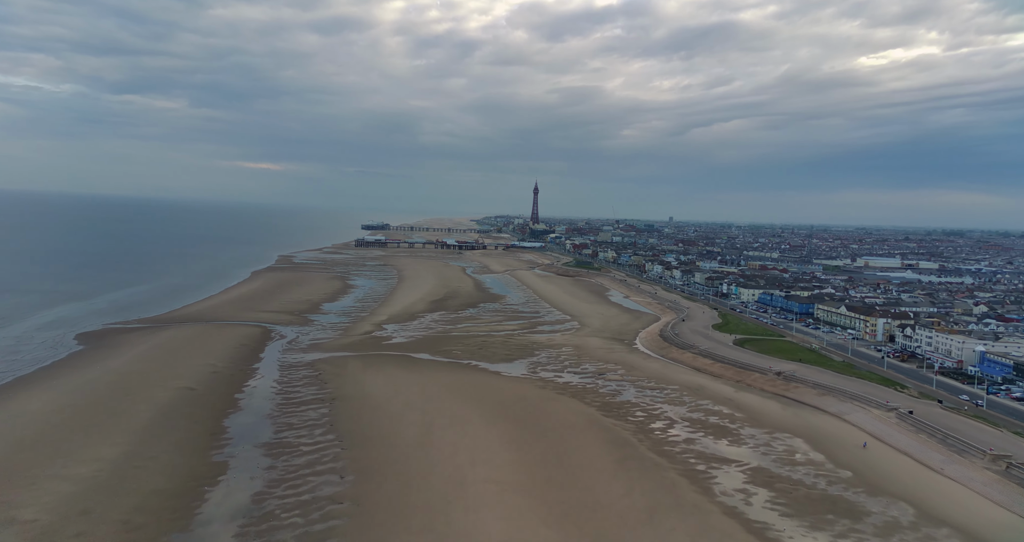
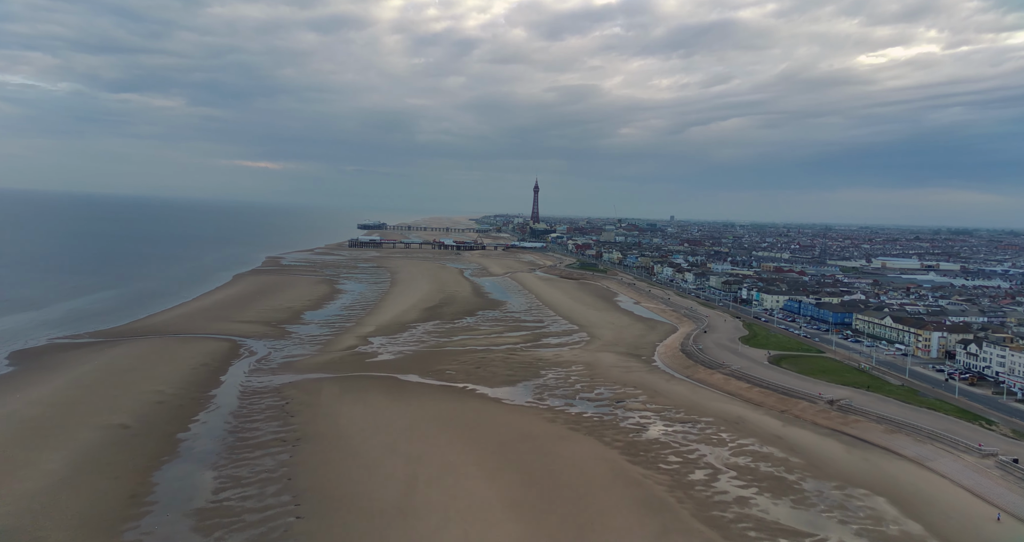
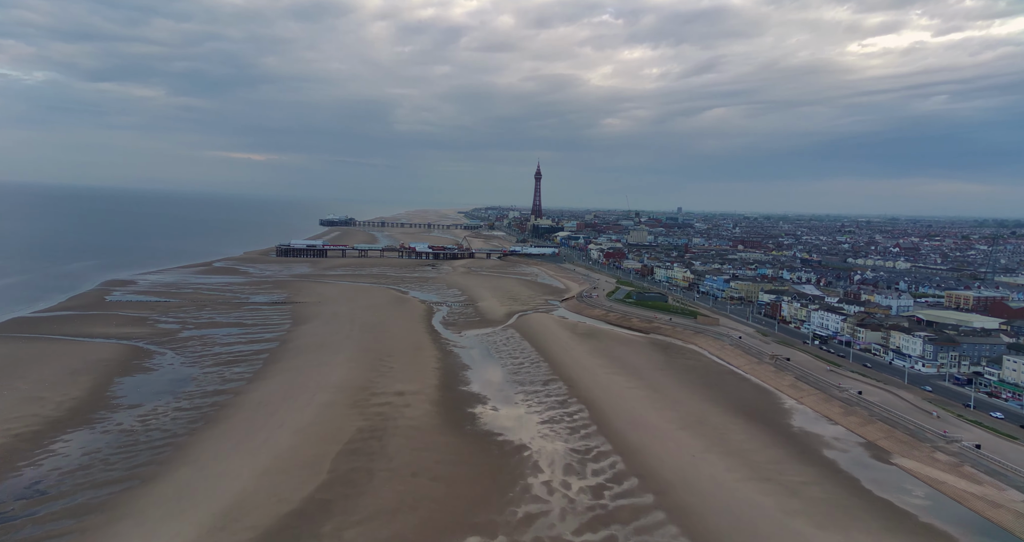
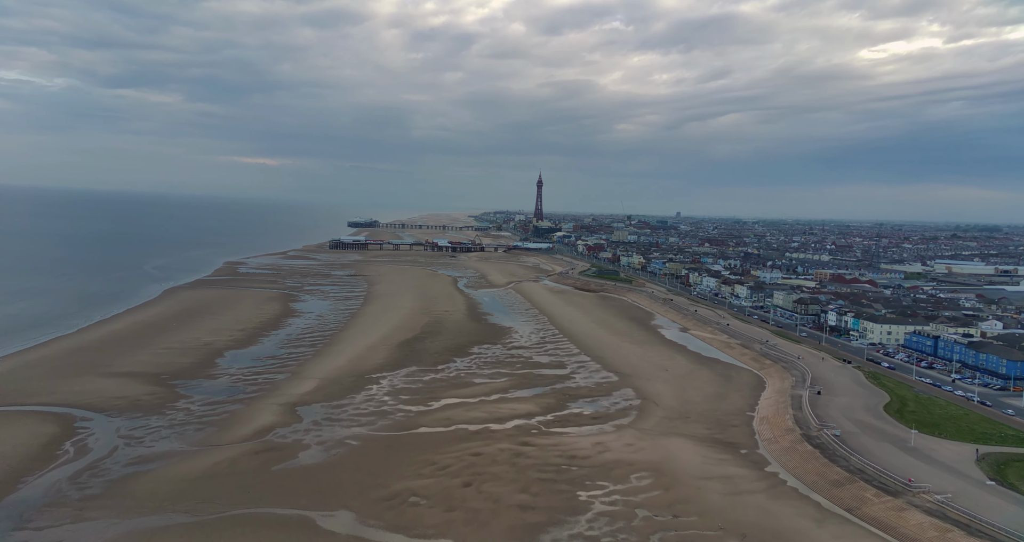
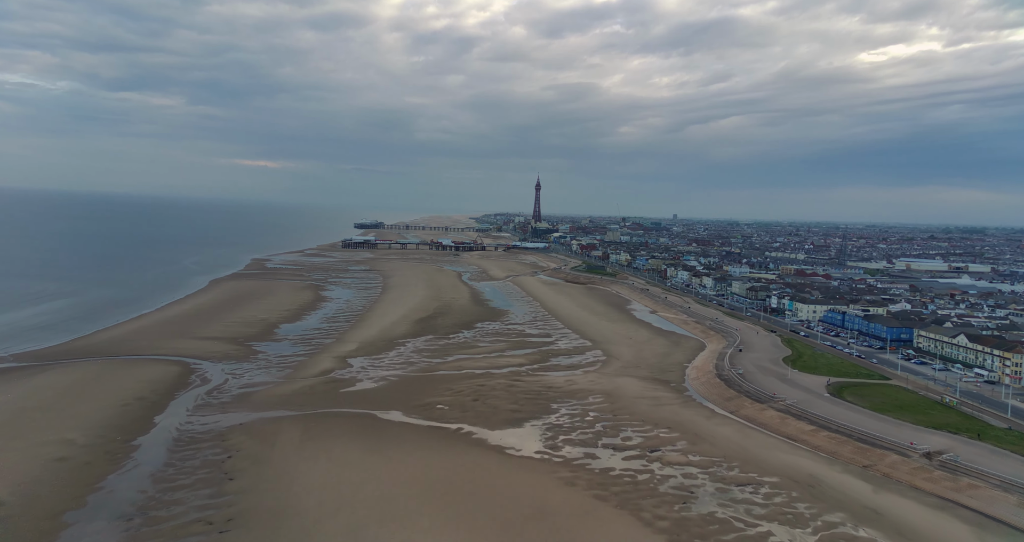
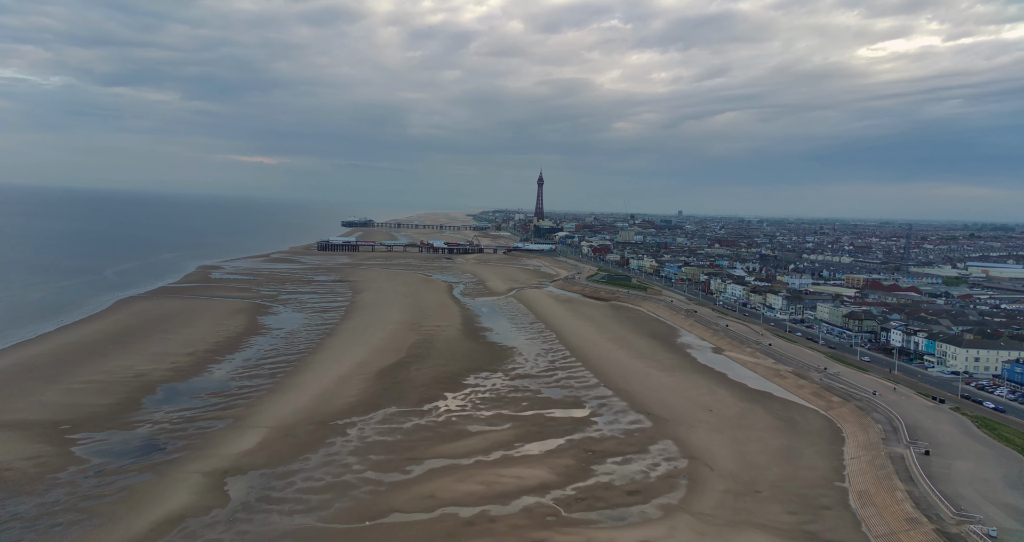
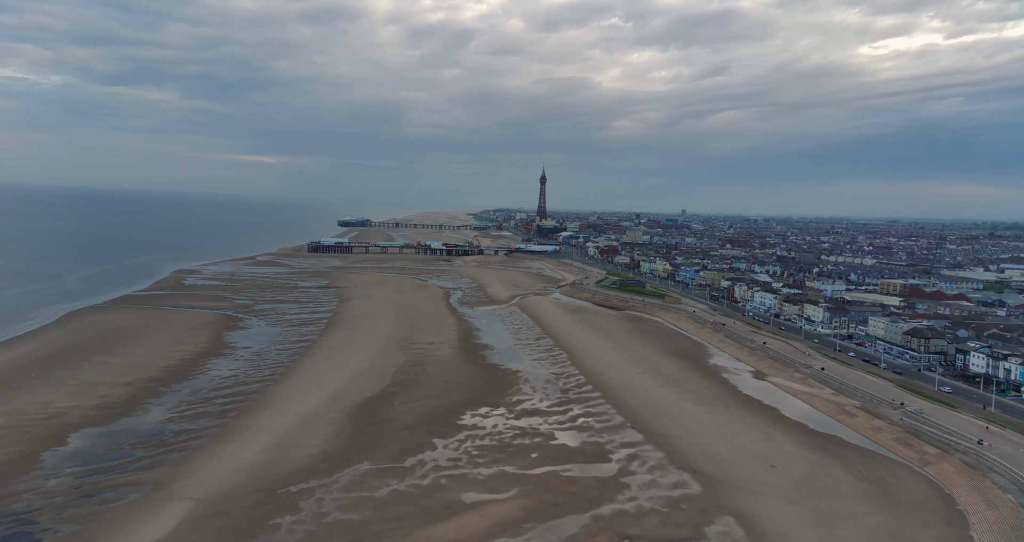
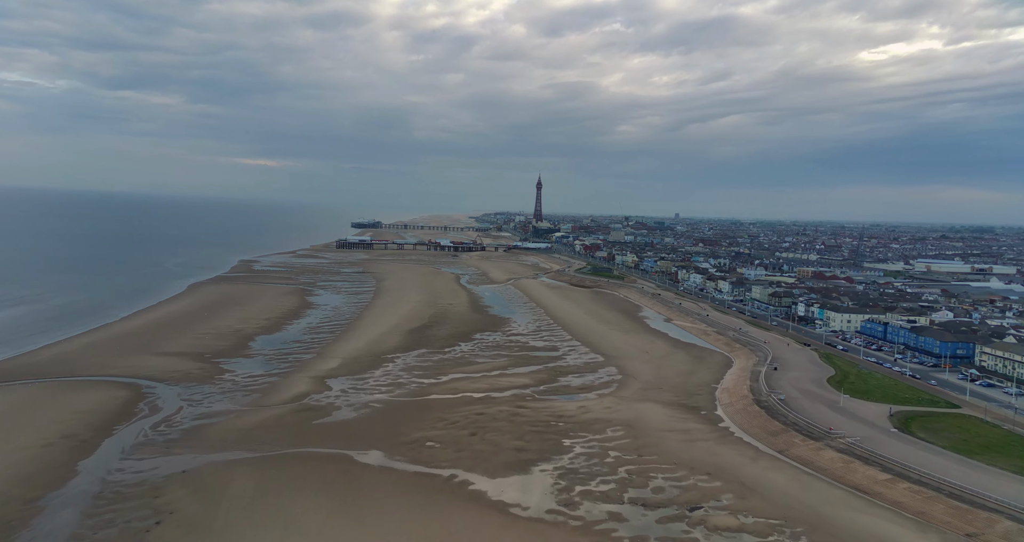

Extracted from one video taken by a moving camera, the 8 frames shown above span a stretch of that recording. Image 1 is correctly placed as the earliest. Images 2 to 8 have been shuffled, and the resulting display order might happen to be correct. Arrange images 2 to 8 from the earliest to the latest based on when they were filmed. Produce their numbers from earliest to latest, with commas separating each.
2, 5, 8, 4, 6, 7, 3
